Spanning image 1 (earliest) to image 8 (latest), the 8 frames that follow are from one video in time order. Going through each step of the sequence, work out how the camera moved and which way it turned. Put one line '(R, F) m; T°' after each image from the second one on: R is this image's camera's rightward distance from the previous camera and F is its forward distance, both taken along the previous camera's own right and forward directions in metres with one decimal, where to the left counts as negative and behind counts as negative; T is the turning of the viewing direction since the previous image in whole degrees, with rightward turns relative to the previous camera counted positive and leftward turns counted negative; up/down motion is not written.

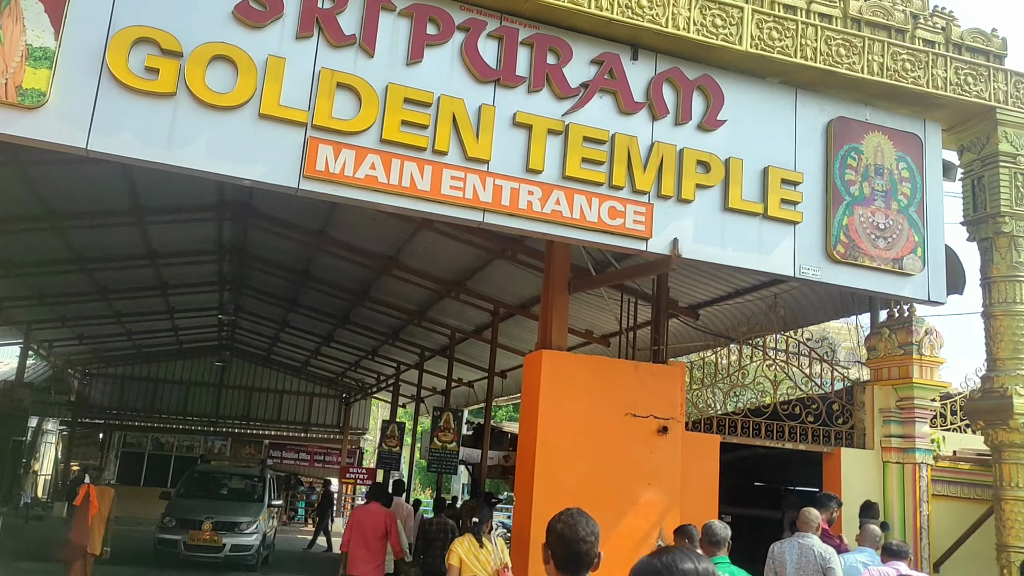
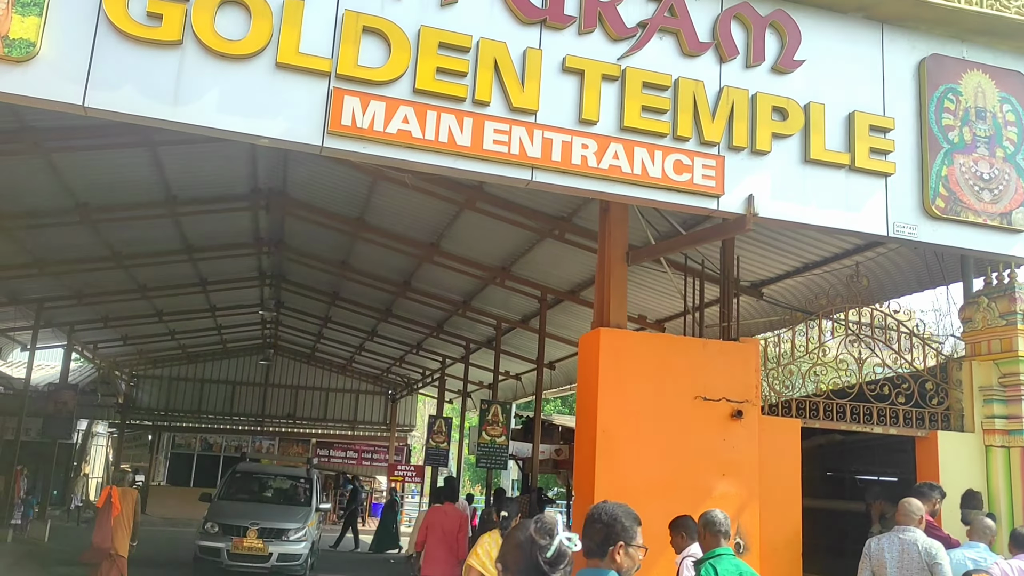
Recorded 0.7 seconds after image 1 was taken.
(-0.1, +0.7) m; -3°
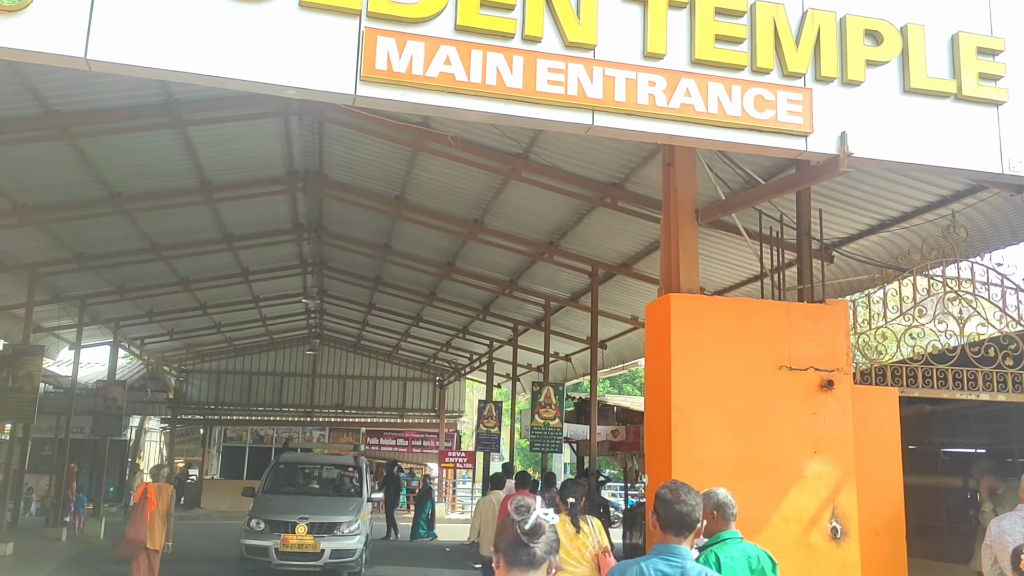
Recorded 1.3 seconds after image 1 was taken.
(-0.1, +0.6) m; -3°
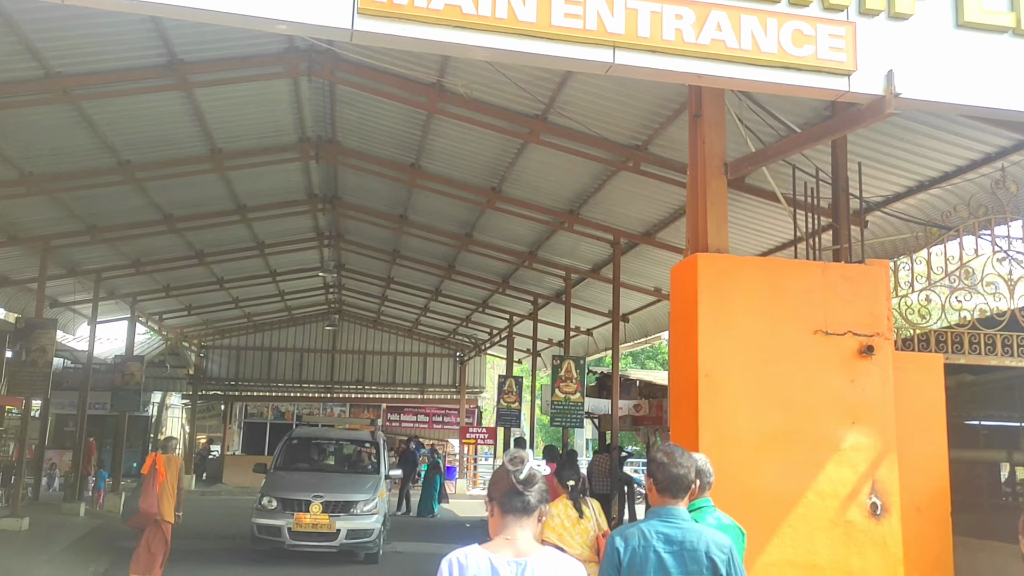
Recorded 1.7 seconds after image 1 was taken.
(0.0, +0.4) m; -1°
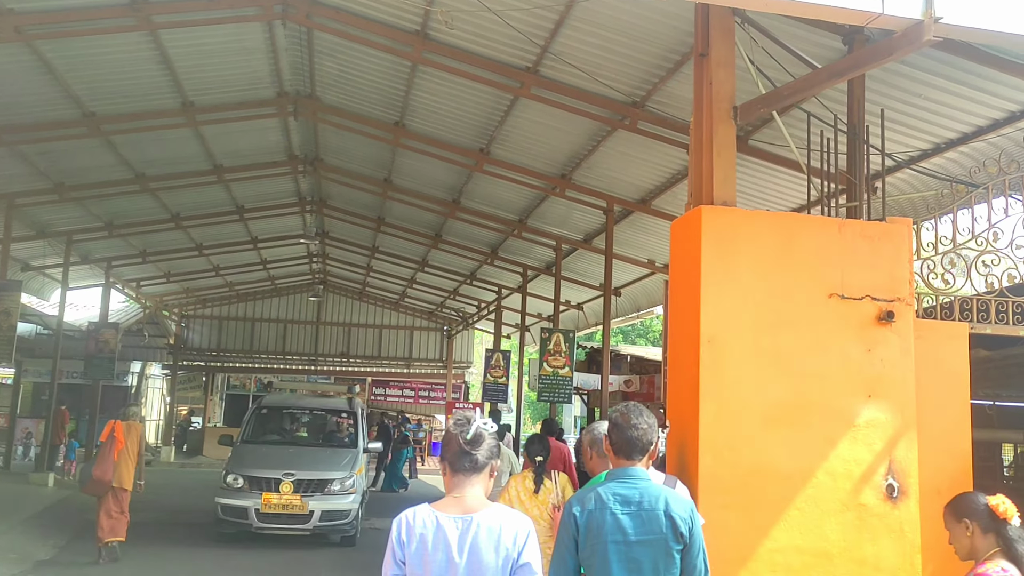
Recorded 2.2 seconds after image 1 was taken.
(0.0, +0.6) m; +1°
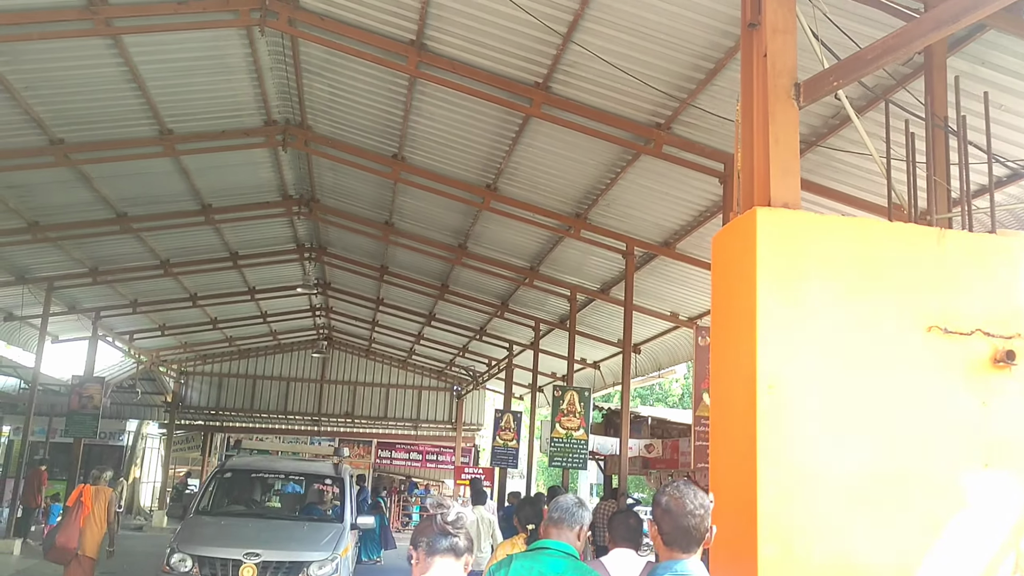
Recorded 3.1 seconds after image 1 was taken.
(+0.1, +1.2) m; -1°
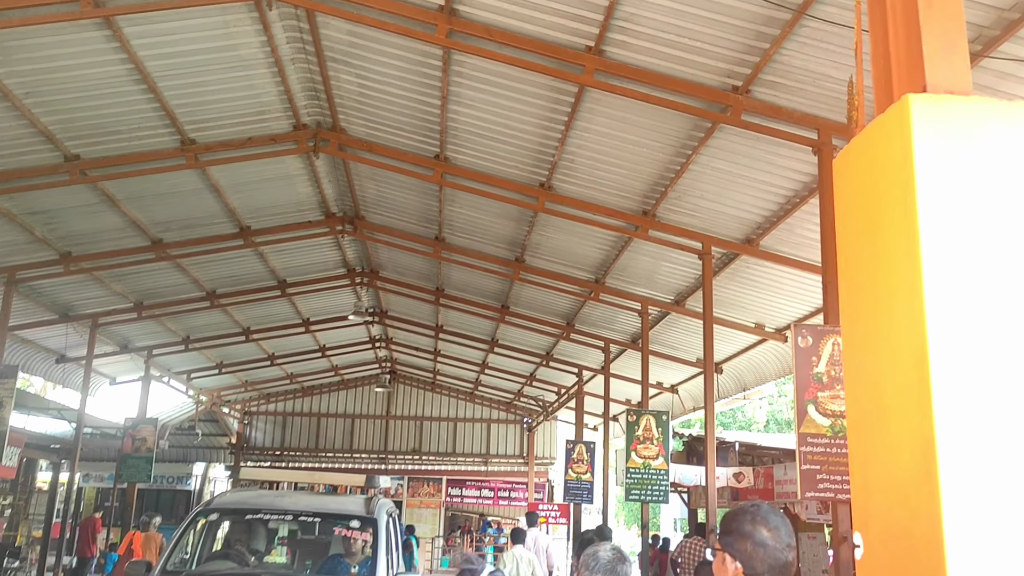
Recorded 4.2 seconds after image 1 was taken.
(+0.1, +1.2) m; -5°
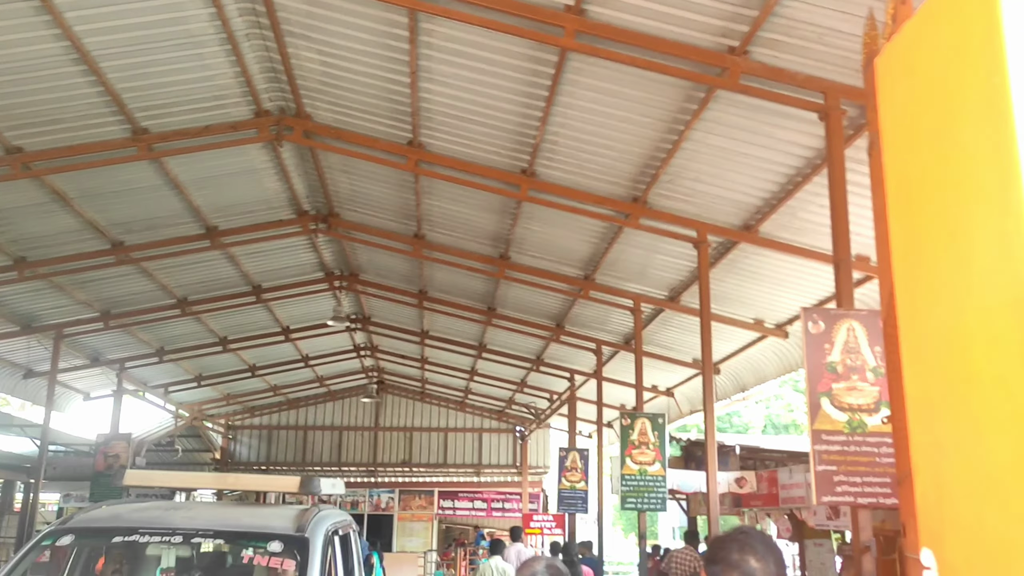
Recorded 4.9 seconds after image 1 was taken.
(+0.1, +0.7) m; 0°
